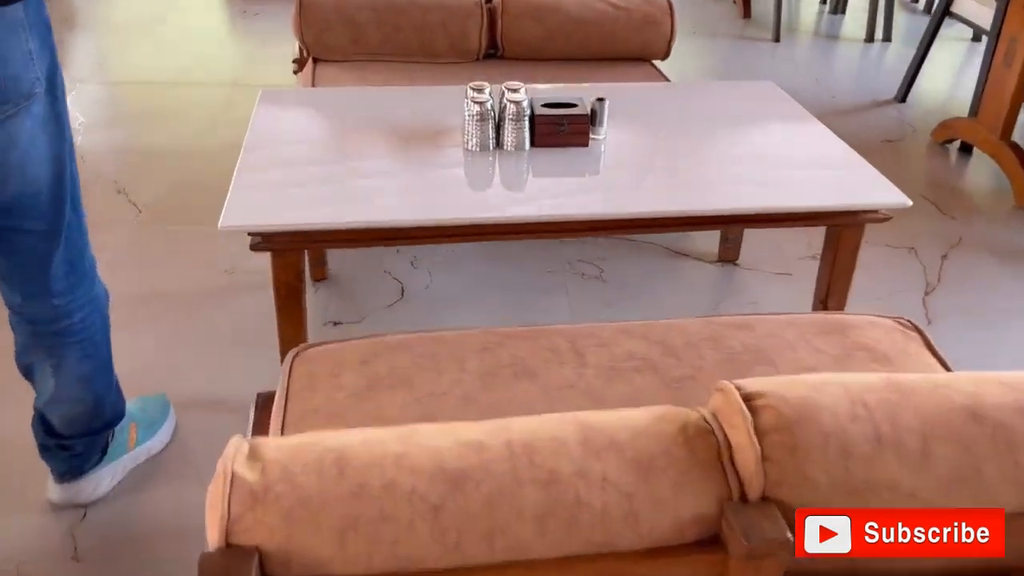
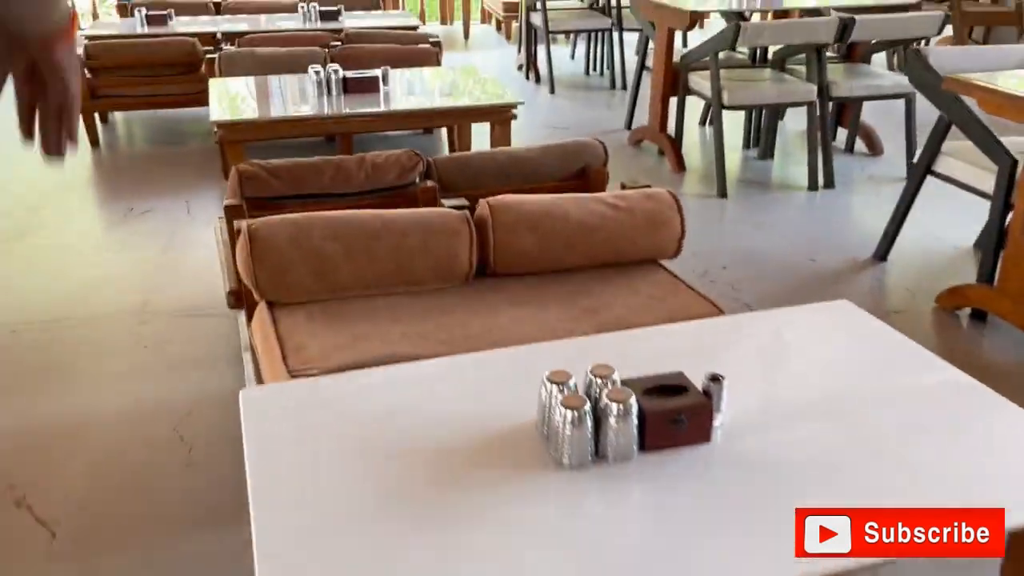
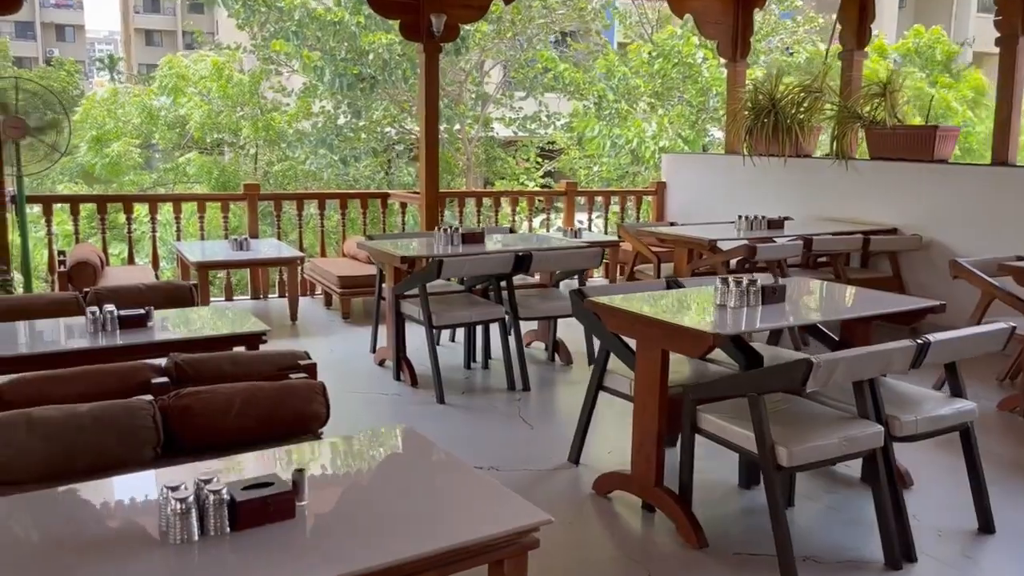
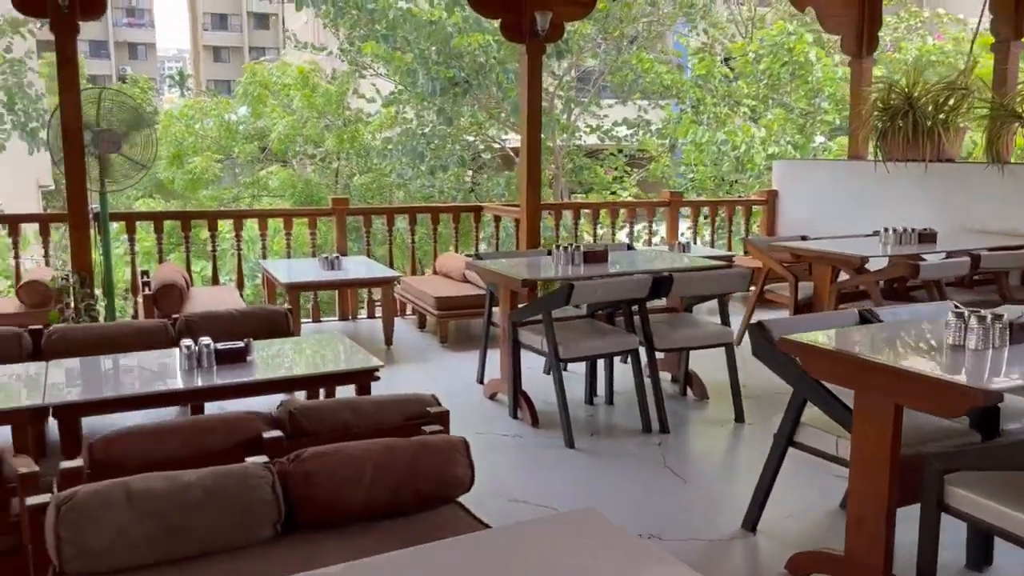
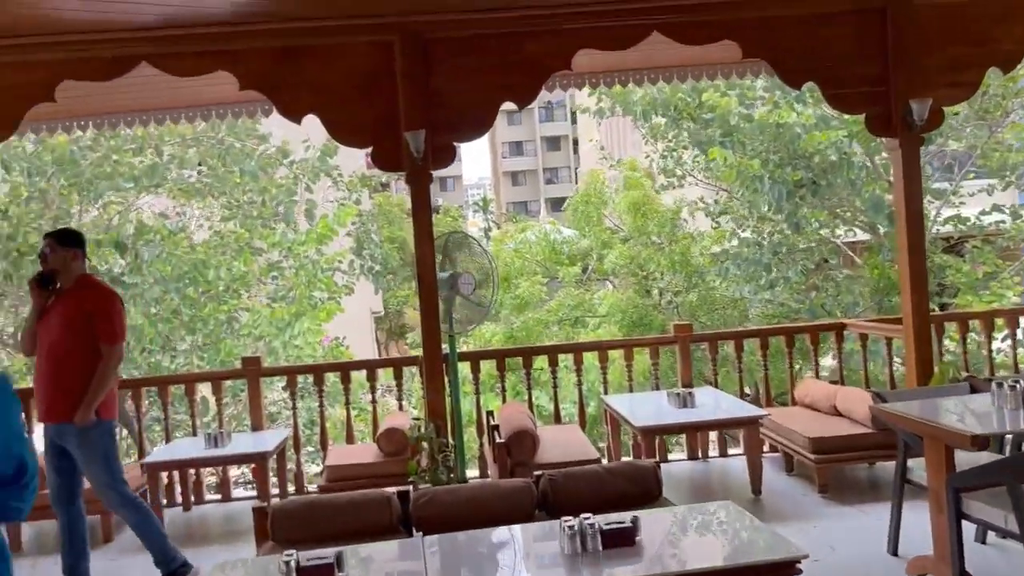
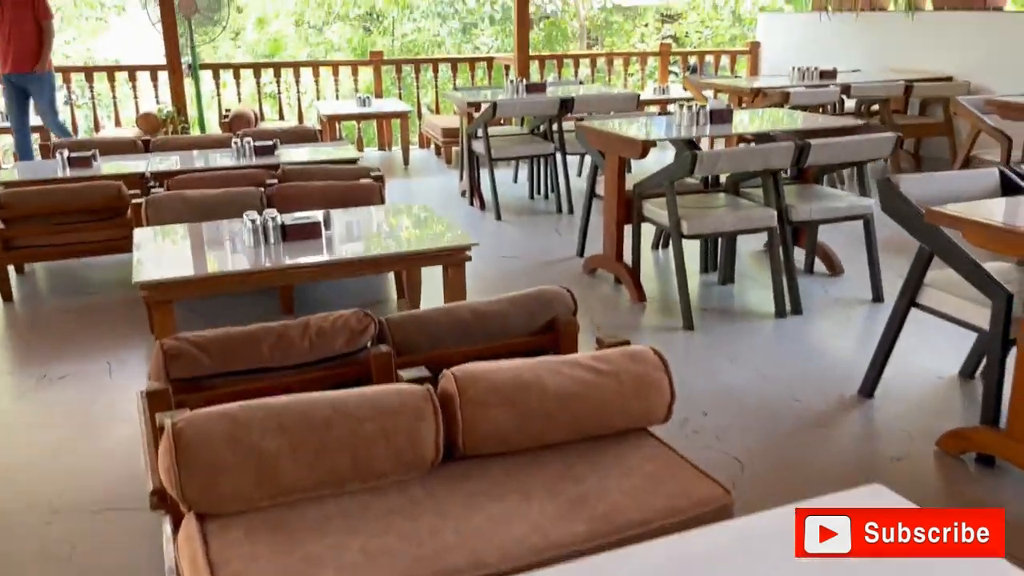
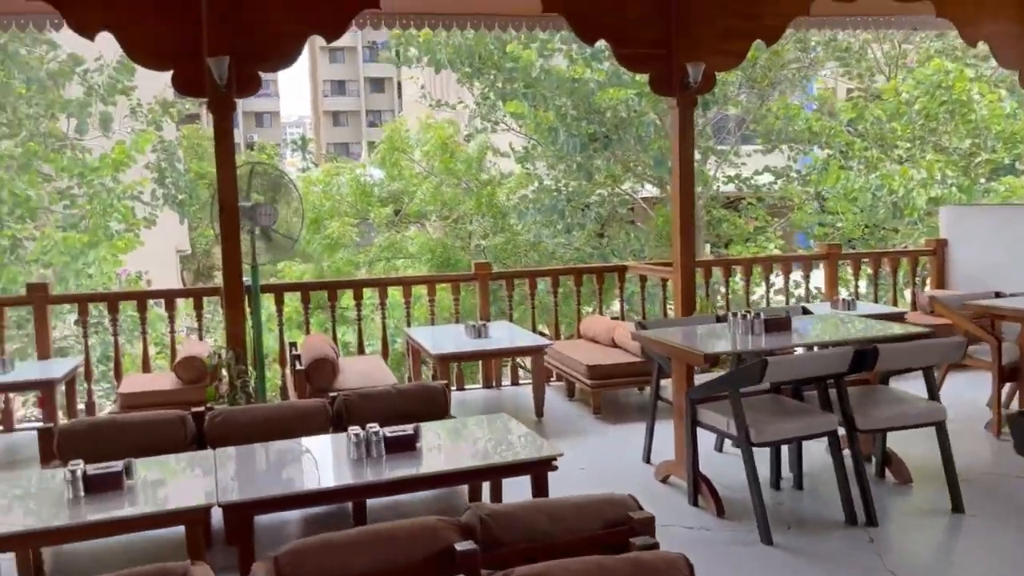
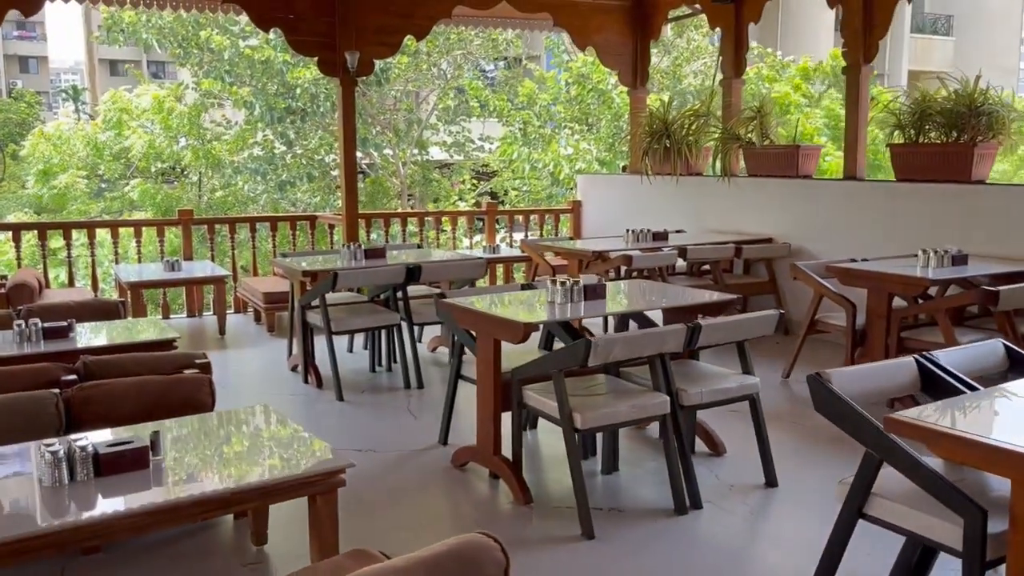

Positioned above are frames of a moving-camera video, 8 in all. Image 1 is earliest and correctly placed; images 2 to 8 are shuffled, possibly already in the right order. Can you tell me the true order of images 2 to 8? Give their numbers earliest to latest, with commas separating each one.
2, 6, 8, 3, 4, 7, 5
